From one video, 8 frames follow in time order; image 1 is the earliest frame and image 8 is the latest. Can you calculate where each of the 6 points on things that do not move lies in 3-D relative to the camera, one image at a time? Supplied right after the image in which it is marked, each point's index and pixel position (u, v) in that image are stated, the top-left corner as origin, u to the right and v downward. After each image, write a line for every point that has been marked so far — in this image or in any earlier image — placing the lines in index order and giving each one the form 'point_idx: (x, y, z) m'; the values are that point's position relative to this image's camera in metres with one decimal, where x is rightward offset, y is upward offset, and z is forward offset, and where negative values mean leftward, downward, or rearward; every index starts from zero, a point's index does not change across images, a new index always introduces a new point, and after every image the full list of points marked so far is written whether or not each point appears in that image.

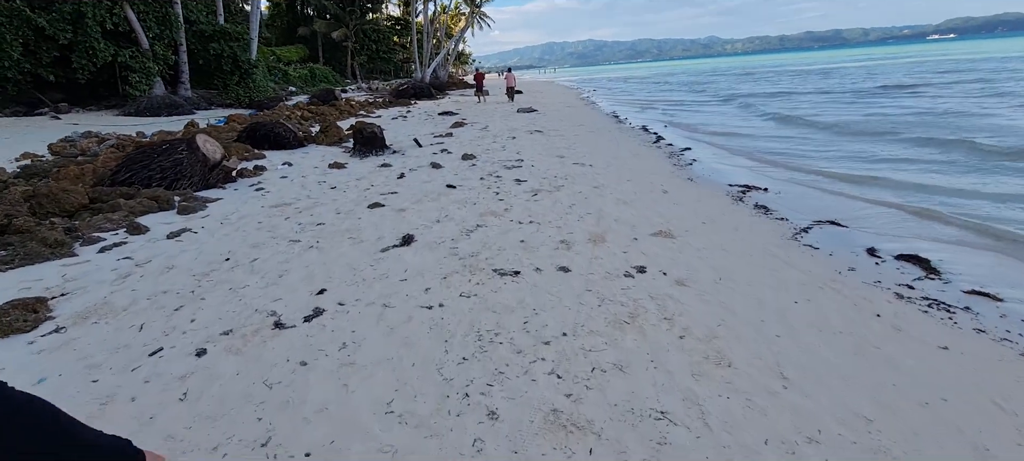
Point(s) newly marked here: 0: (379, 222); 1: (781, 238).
0: (-1.4, +0.1, +5.2) m
1: (+2.4, -0.1, +4.4) m
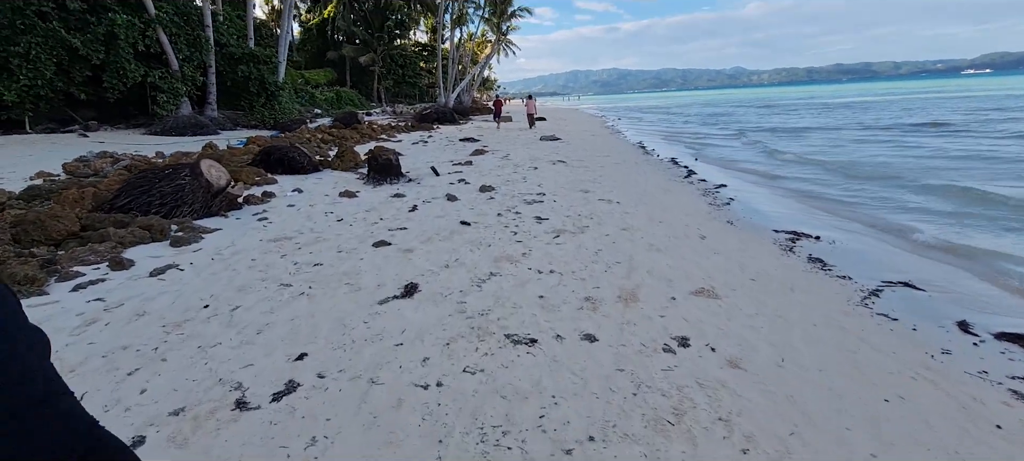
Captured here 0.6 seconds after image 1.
0: (-1.2, -0.3, +4.7) m
1: (+2.5, -0.5, +3.8) m
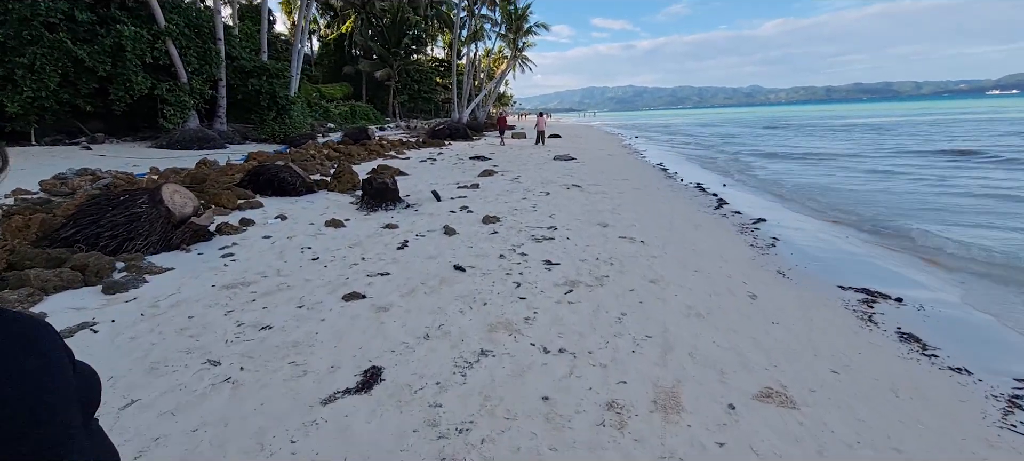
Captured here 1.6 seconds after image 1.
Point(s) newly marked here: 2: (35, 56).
0: (-1.2, -0.7, +3.7) m
1: (+2.4, -1.0, +2.6) m
2: (-15.6, +5.7, +16.7) m
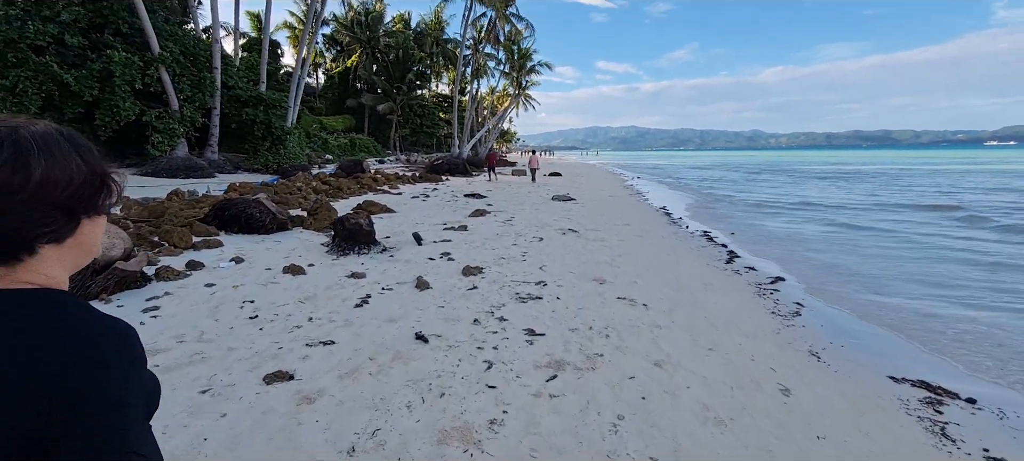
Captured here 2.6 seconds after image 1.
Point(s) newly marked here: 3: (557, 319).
0: (-1.4, -1.1, +2.8) m
1: (+2.2, -1.4, +1.7) m
2: (-15.7, +4.8, +16.2) m
3: (+0.4, -0.8, +4.8) m
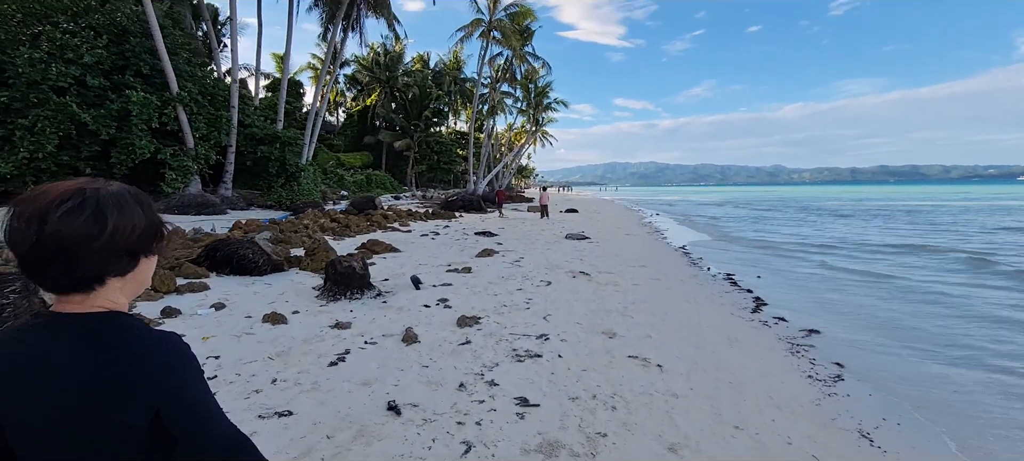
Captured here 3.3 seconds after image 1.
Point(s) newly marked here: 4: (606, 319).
0: (-1.6, -1.4, +2.2) m
1: (+2.0, -1.6, +0.9) m
2: (-15.3, +3.6, +16.4) m
3: (+0.4, -1.2, +4.1) m
4: (+1.1, -1.1, +6.1) m
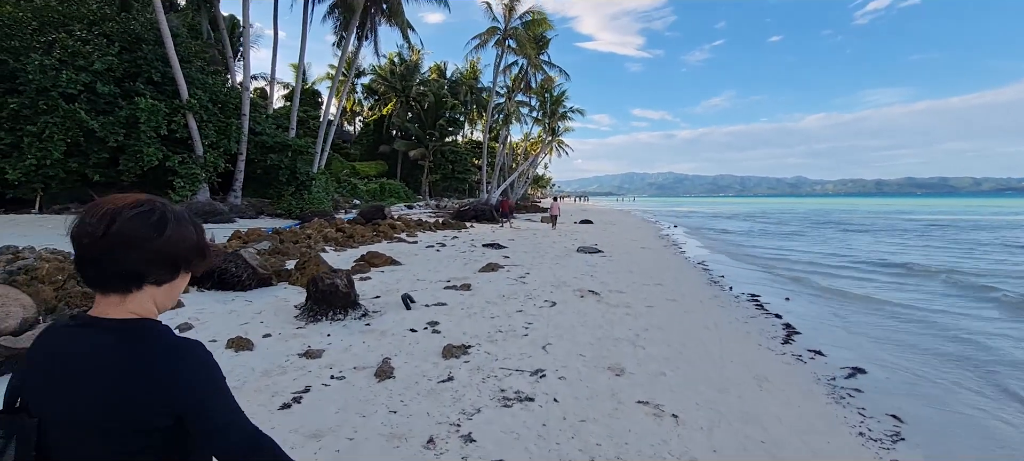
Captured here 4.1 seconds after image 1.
0: (-1.8, -1.5, +1.5) m
1: (+1.8, -1.7, +0.1) m
2: (-14.9, +3.4, +16.3) m
3: (+0.2, -1.4, +3.4) m
4: (+1.1, -1.3, +5.3) m
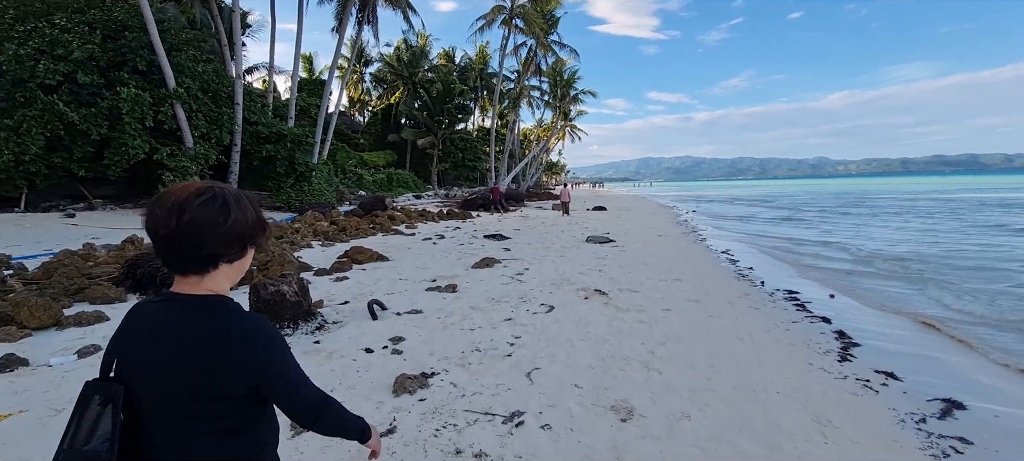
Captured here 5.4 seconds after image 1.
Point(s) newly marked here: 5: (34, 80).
0: (-2.1, -1.5, +0.3) m
1: (+1.4, -1.7, -1.1) m
2: (-14.9, +3.4, +15.5) m
3: (0.0, -1.4, +2.2) m
4: (+0.9, -1.2, +4.1) m
5: (-14.9, +4.7, +15.8) m
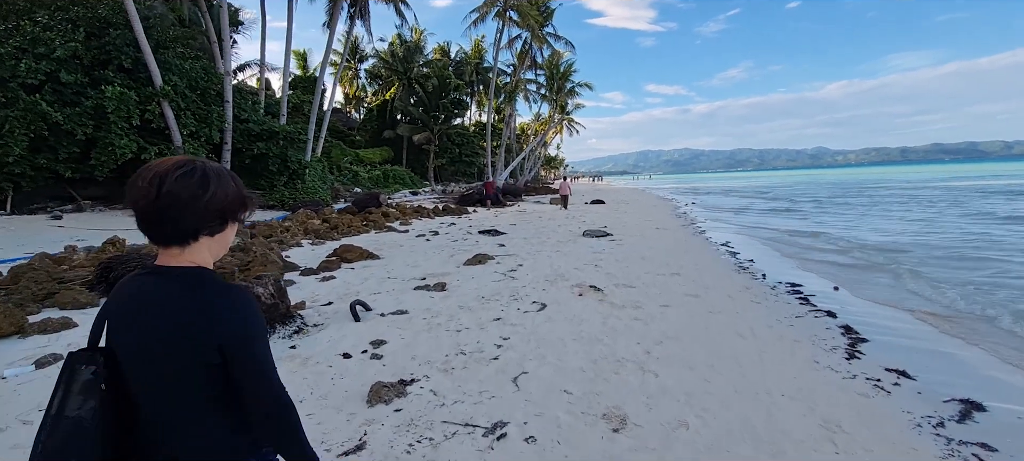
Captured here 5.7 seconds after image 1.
0: (-2.2, -1.6, +0.1) m
1: (+1.3, -1.7, -1.4) m
2: (-15.1, +3.3, +15.1) m
3: (-0.1, -1.3, +1.9) m
4: (+0.8, -1.1, +3.8) m
5: (-15.1, +4.6, +15.5) m
